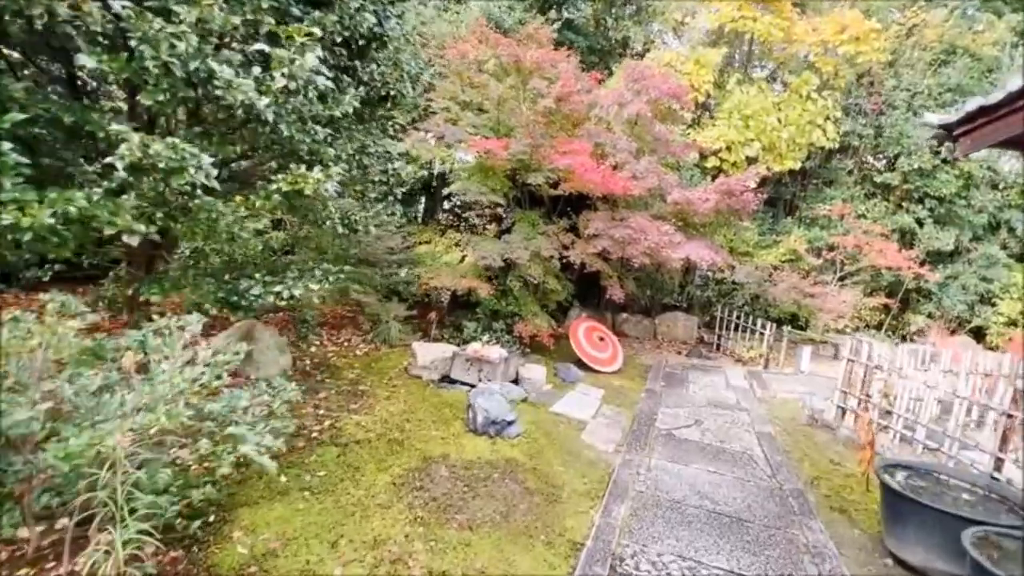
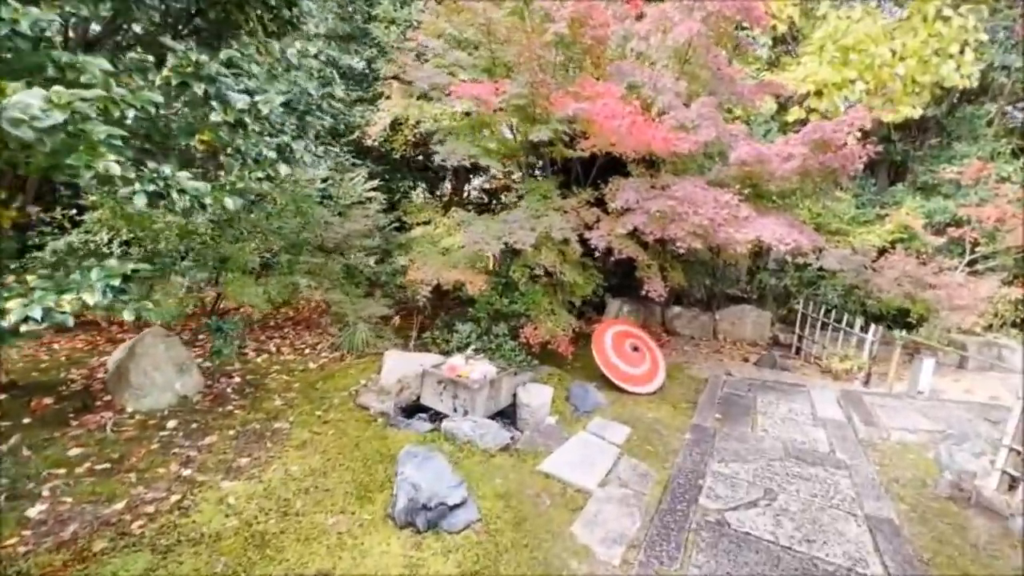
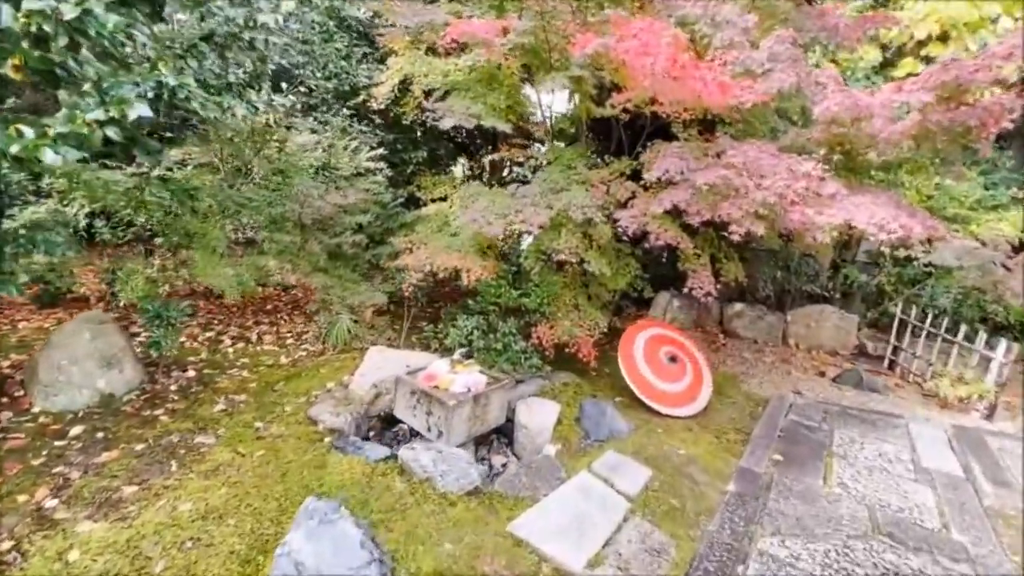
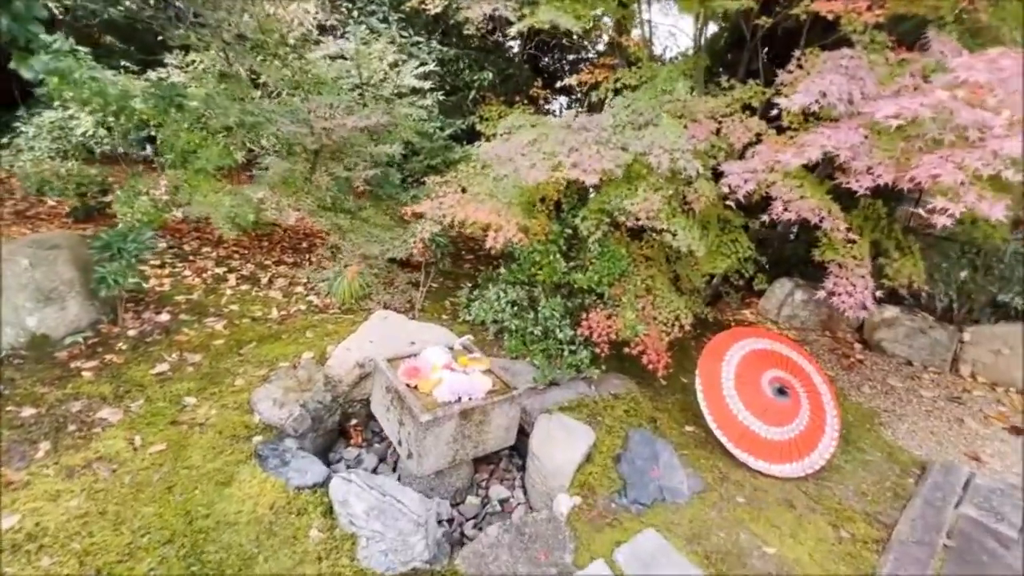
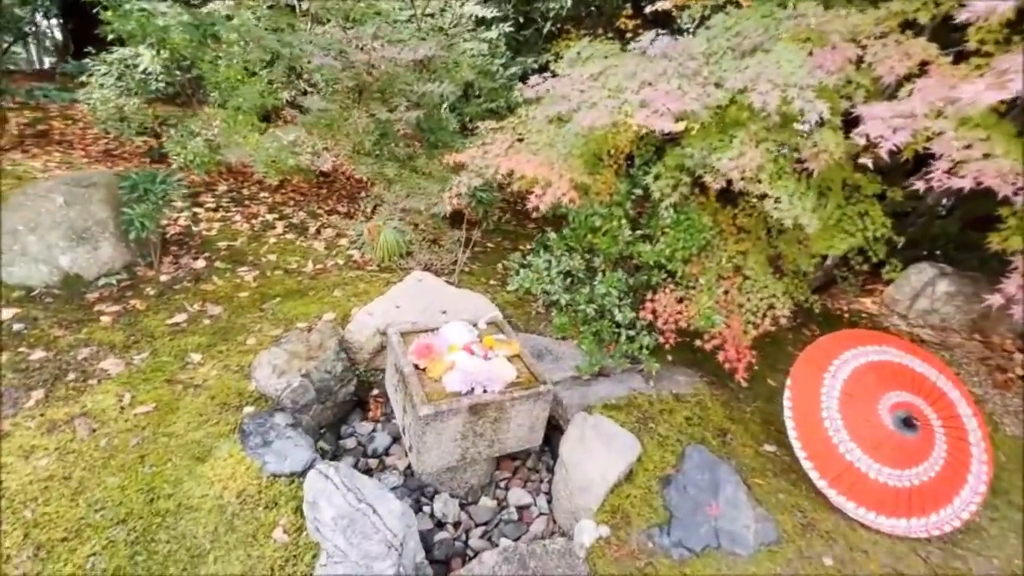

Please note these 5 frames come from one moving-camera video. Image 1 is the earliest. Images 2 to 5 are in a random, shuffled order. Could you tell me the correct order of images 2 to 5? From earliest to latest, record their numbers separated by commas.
2, 3, 4, 5
